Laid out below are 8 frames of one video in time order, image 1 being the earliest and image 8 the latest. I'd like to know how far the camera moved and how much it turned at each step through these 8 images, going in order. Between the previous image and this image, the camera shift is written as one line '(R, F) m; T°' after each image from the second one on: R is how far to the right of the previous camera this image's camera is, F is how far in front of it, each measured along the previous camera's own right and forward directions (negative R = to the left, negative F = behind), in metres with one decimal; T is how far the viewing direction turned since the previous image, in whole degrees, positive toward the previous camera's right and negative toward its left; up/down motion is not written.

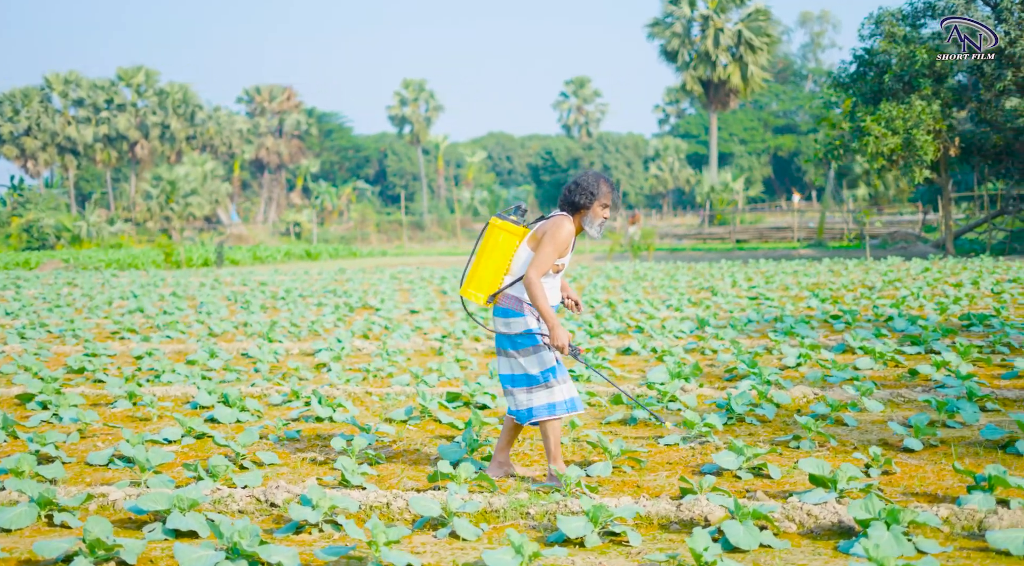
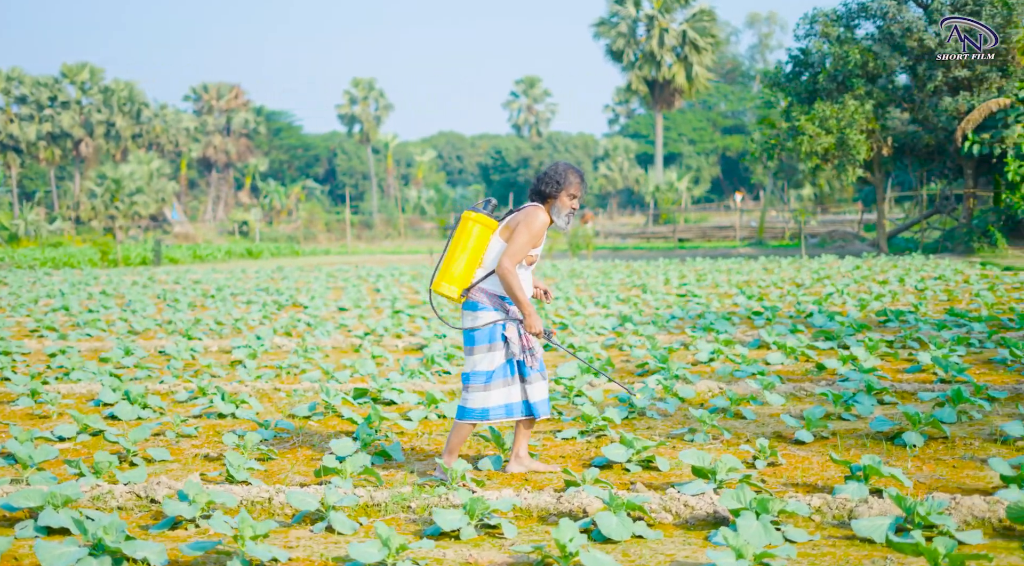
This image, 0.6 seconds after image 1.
(+0.4, 0.0) m; +2°
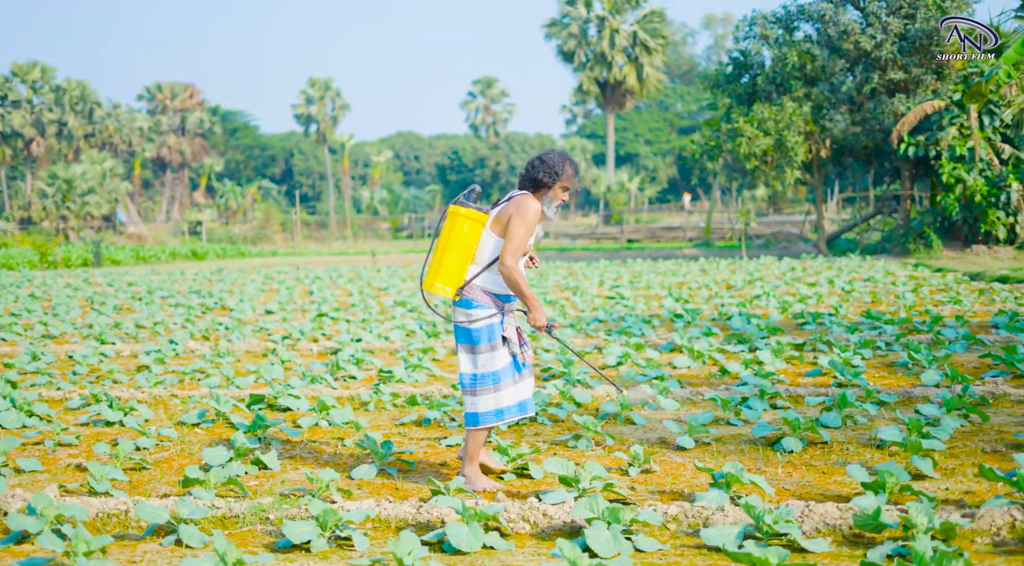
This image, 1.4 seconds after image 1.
(+0.5, 0.0) m; +2°
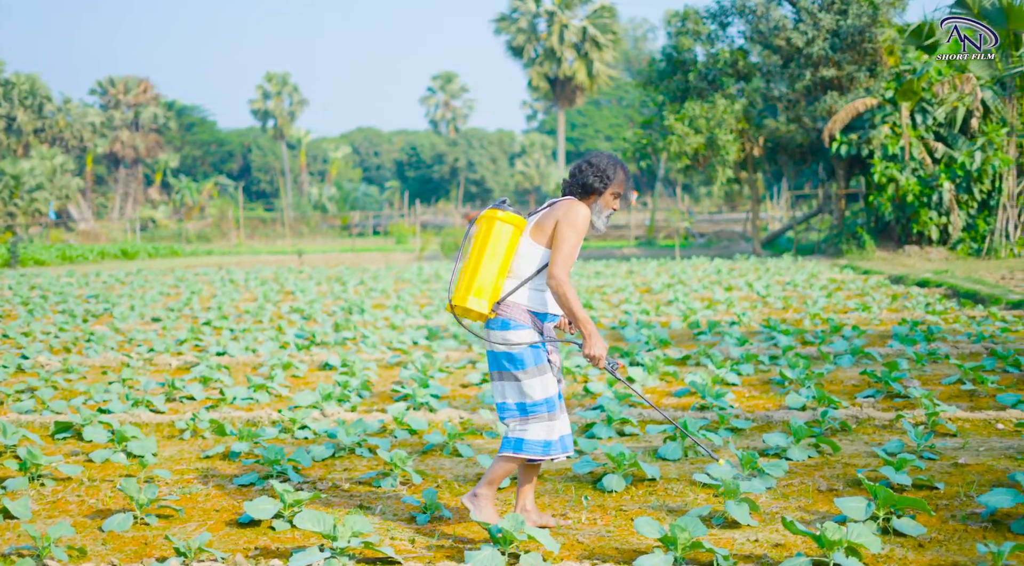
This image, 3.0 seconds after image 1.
(+1.0, +0.5) m; +1°
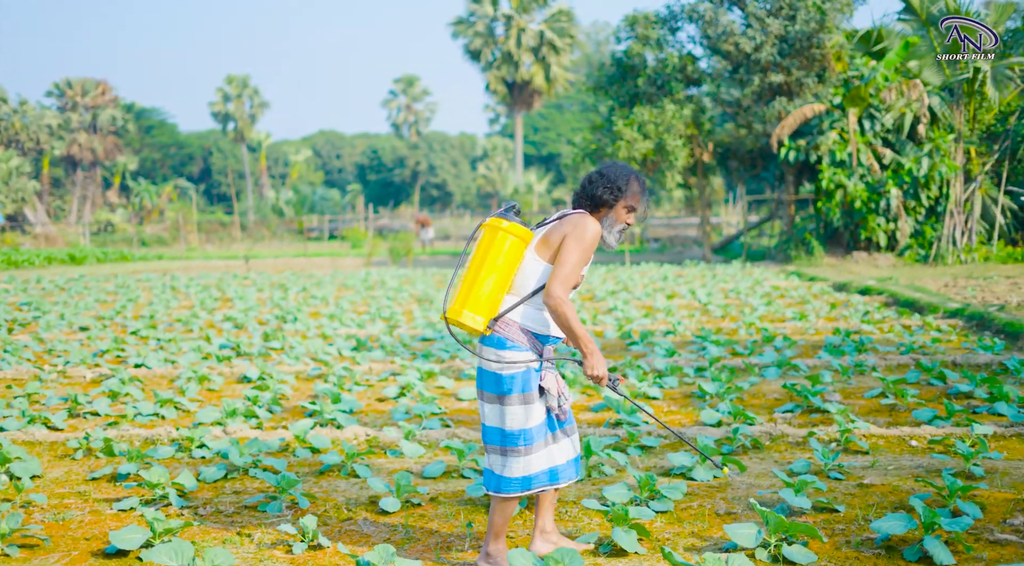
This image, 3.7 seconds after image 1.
(+0.4, +0.2) m; +2°
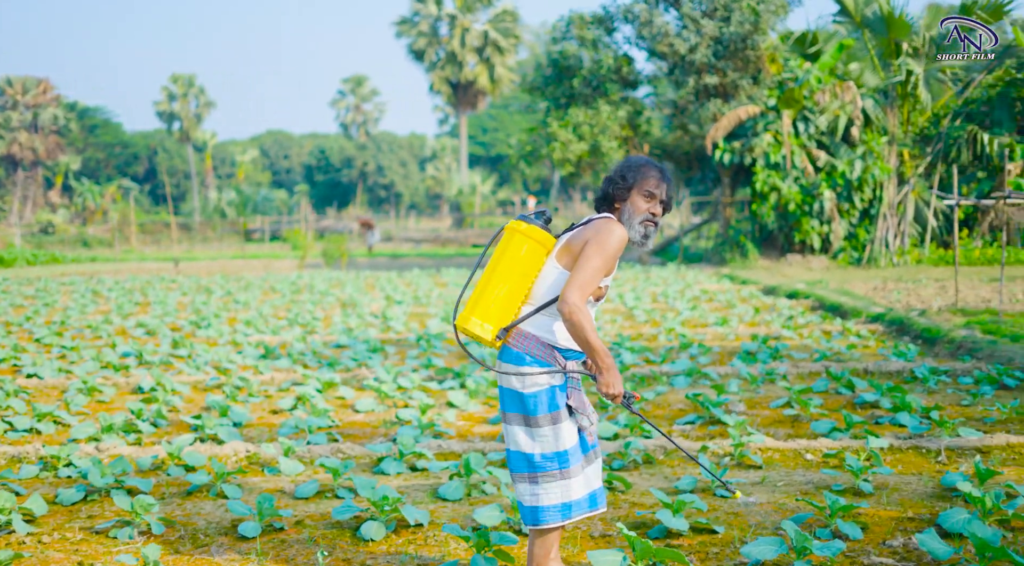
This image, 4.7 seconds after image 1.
(+0.4, +0.2) m; +2°
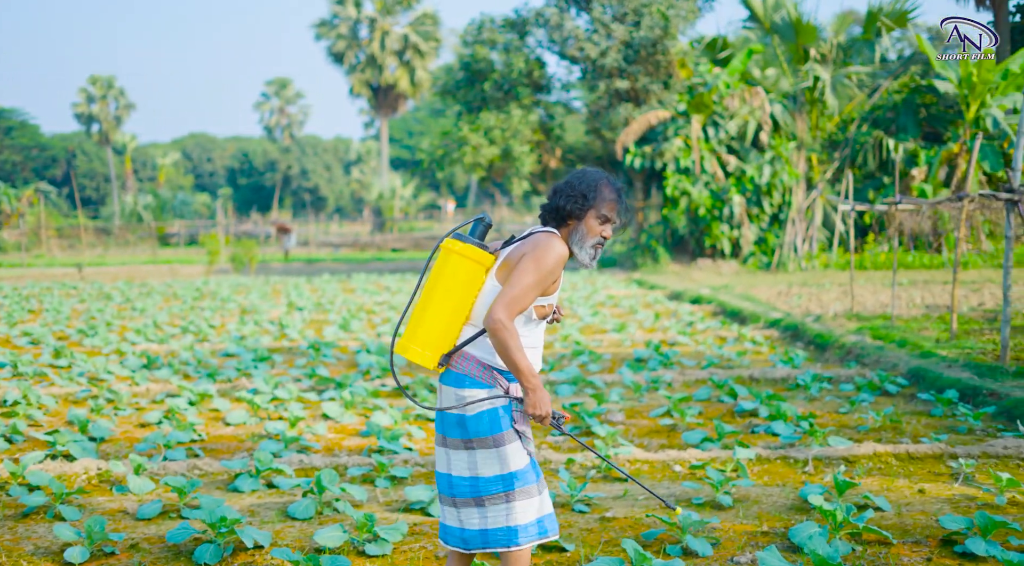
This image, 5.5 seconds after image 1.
(+0.4, +0.2) m; +4°
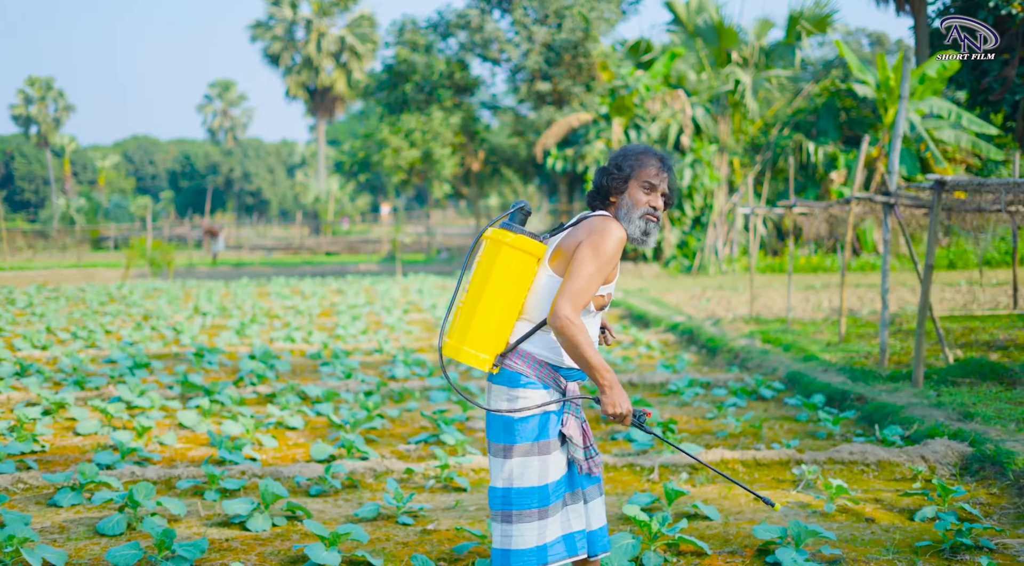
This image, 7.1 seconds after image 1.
(+0.7, +0.1) m; +2°
